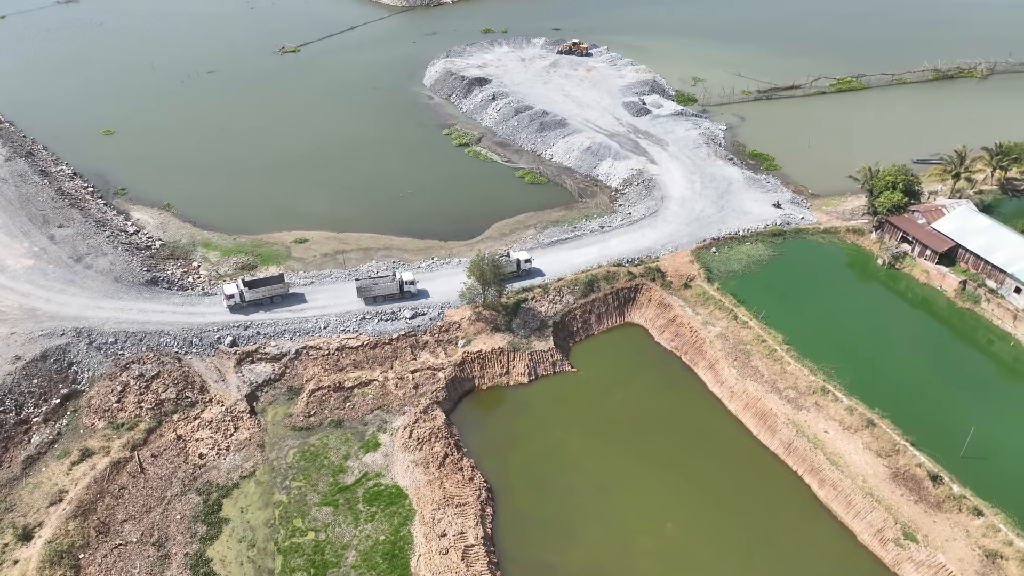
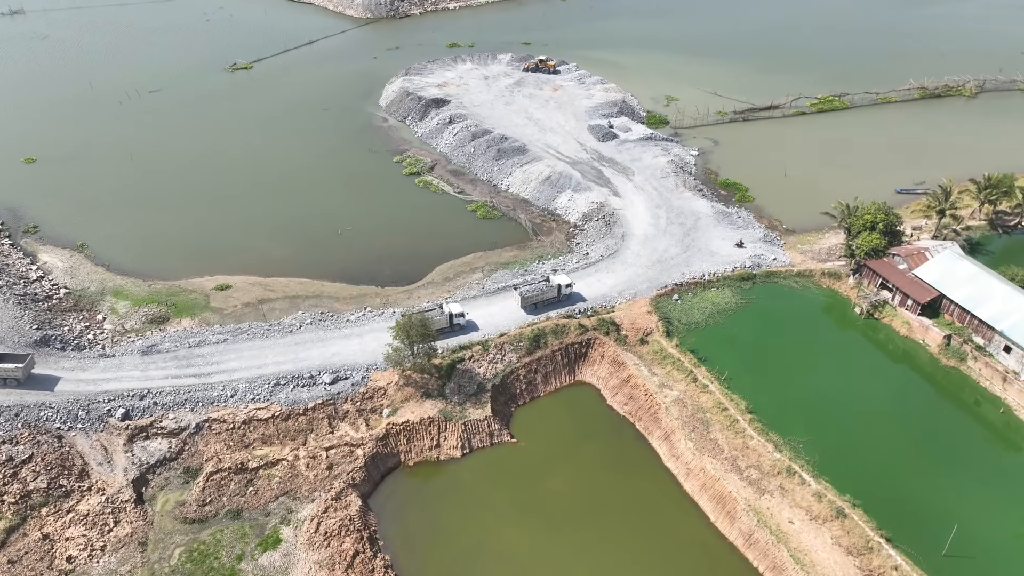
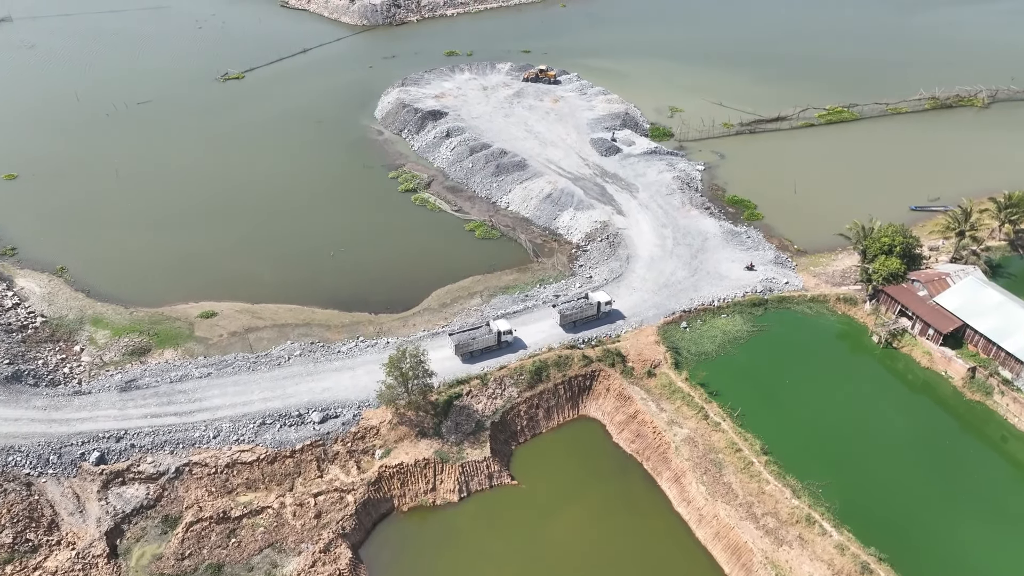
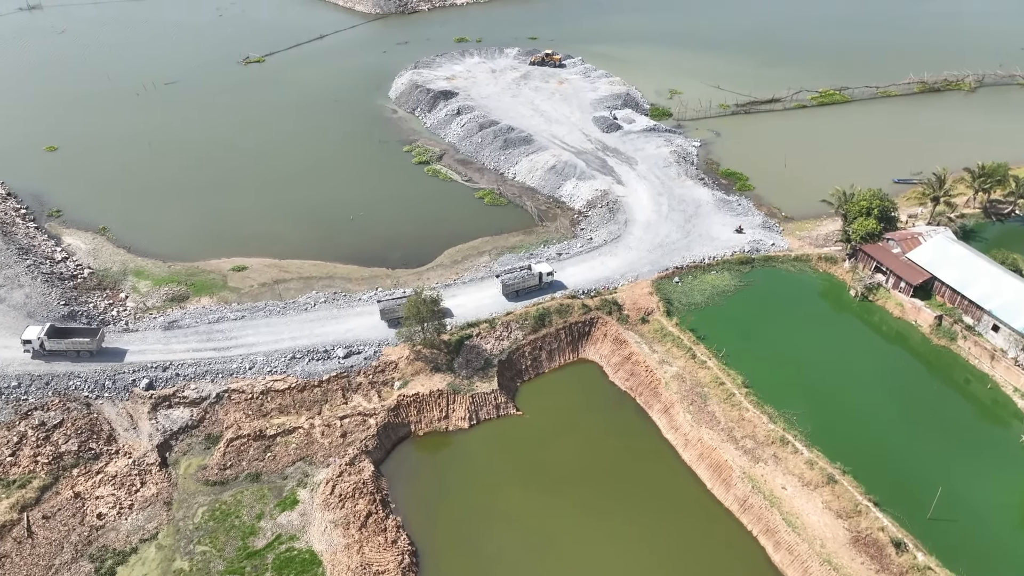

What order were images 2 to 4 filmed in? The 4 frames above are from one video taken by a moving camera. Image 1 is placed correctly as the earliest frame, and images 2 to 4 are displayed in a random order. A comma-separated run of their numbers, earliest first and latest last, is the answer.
4, 2, 3
